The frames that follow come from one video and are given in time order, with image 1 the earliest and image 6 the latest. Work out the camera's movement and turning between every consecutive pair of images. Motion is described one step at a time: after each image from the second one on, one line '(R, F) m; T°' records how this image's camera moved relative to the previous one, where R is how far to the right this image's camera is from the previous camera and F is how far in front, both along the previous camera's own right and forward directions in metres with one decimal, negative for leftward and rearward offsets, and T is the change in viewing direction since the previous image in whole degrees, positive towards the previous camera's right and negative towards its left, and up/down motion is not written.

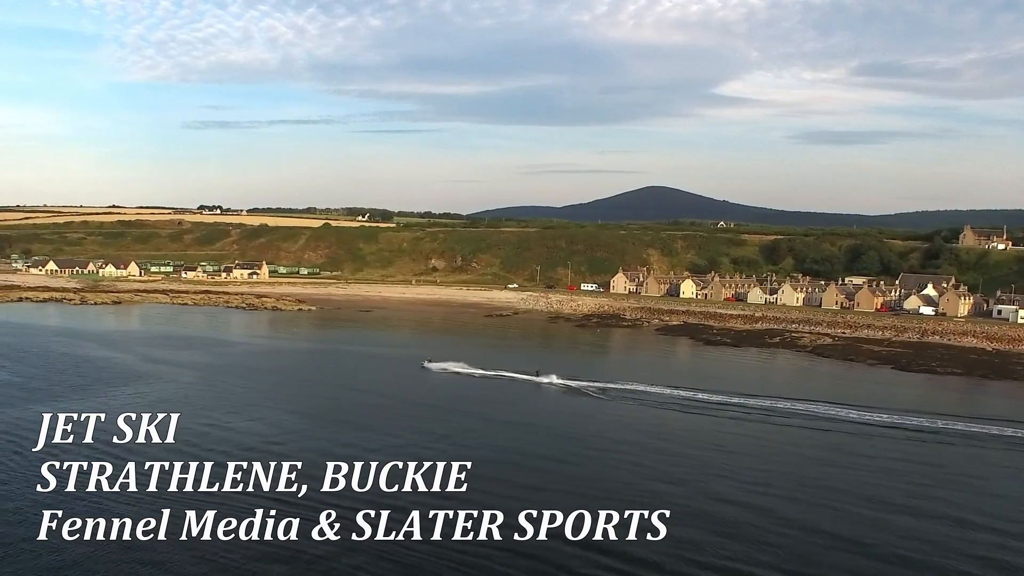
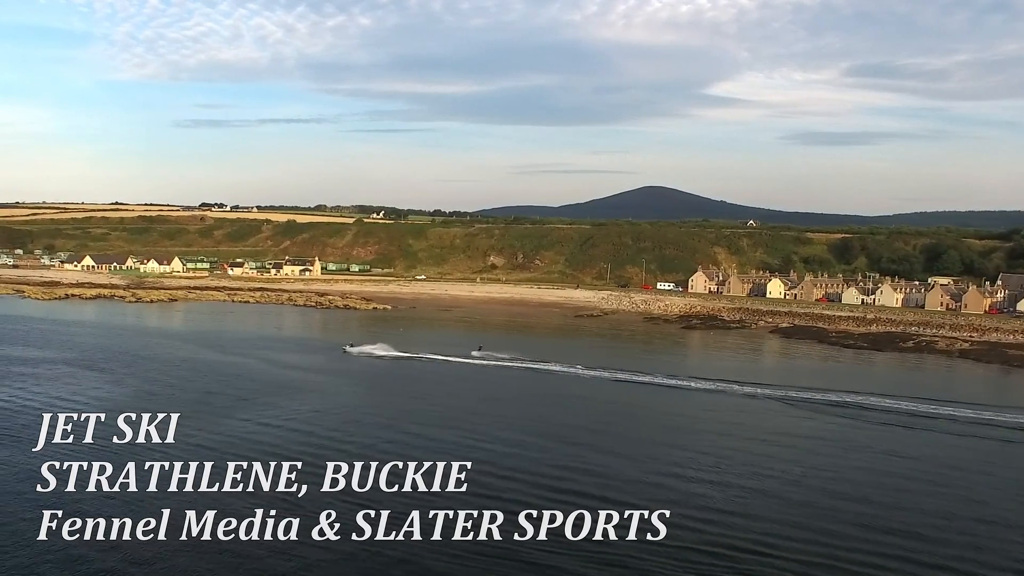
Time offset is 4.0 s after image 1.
(-7.1, +3.1) m; 0°
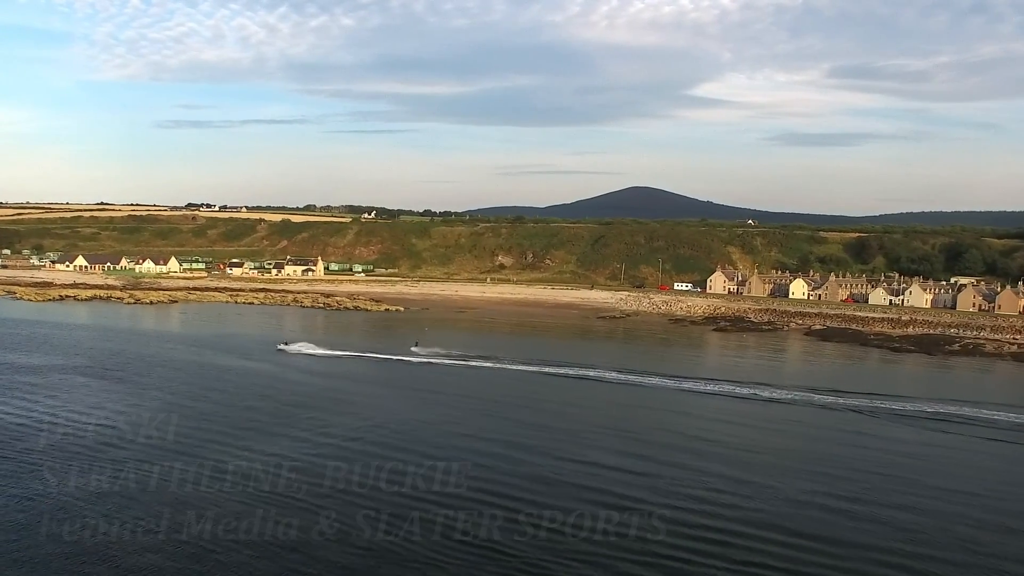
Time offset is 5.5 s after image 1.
(-2.1, +2.2) m; +1°
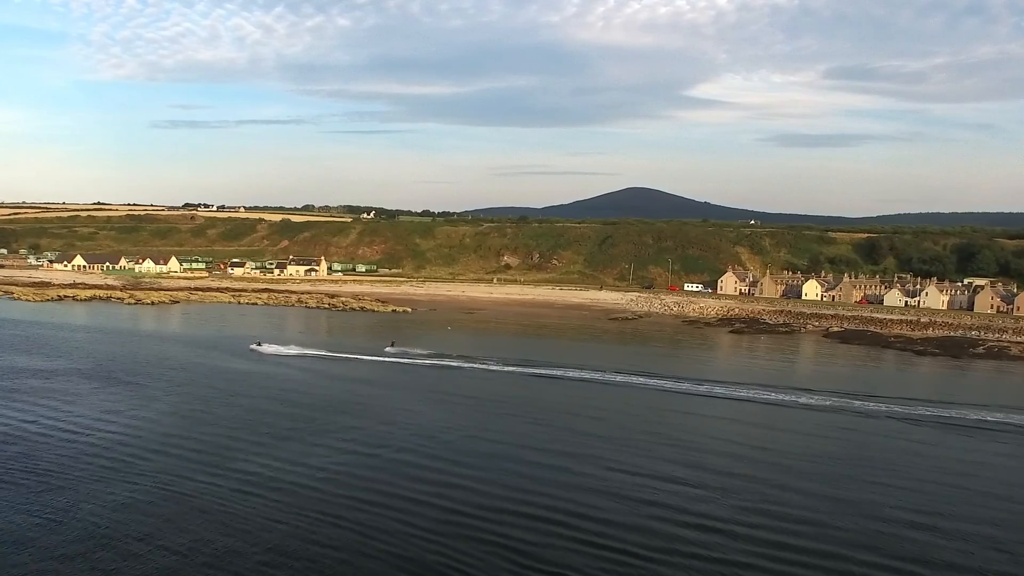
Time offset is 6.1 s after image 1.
(-0.9, +1.1) m; 0°
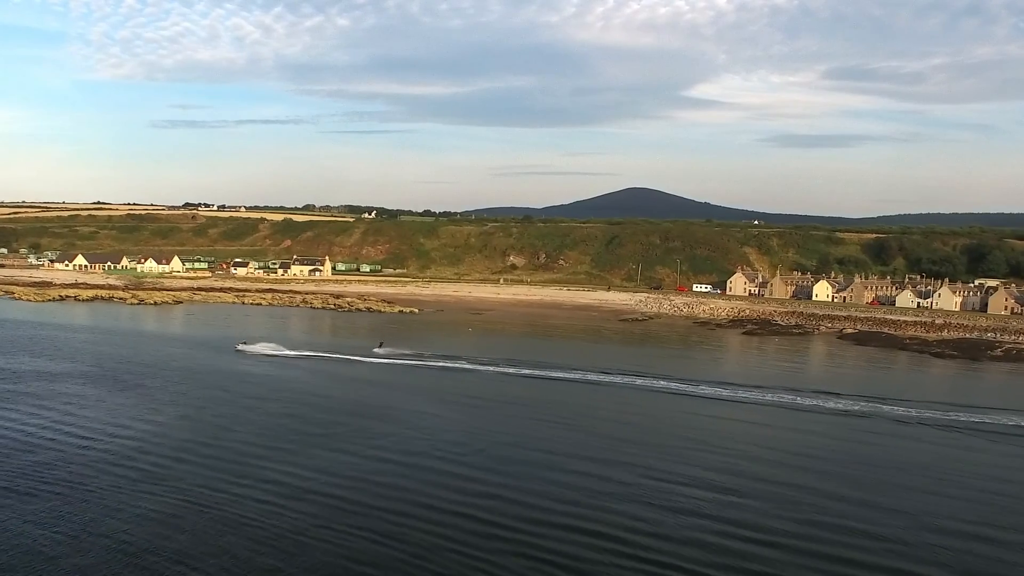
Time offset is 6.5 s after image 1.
(-0.6, +0.7) m; 0°
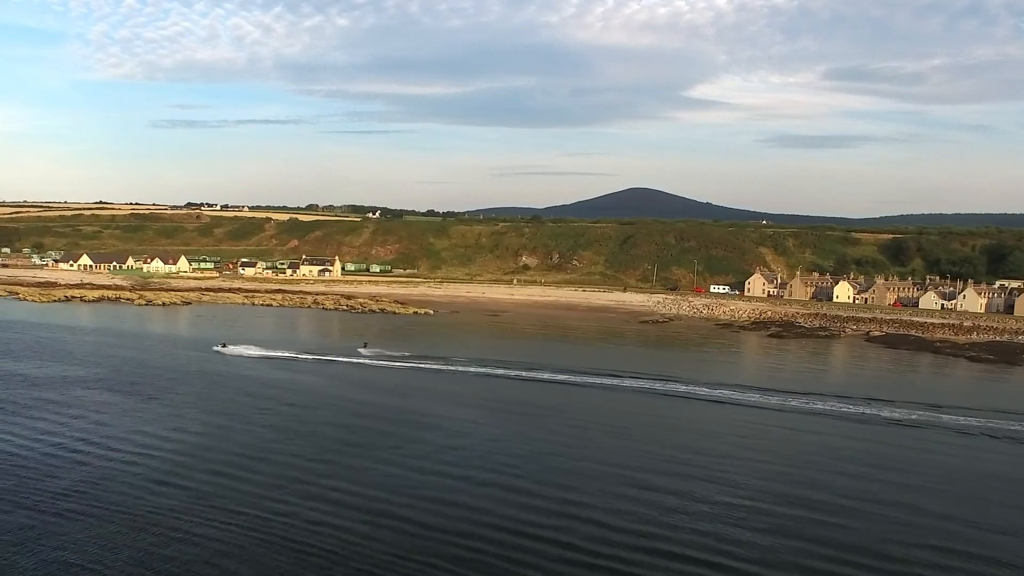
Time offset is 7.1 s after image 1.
(-1.2, +1.0) m; 0°
